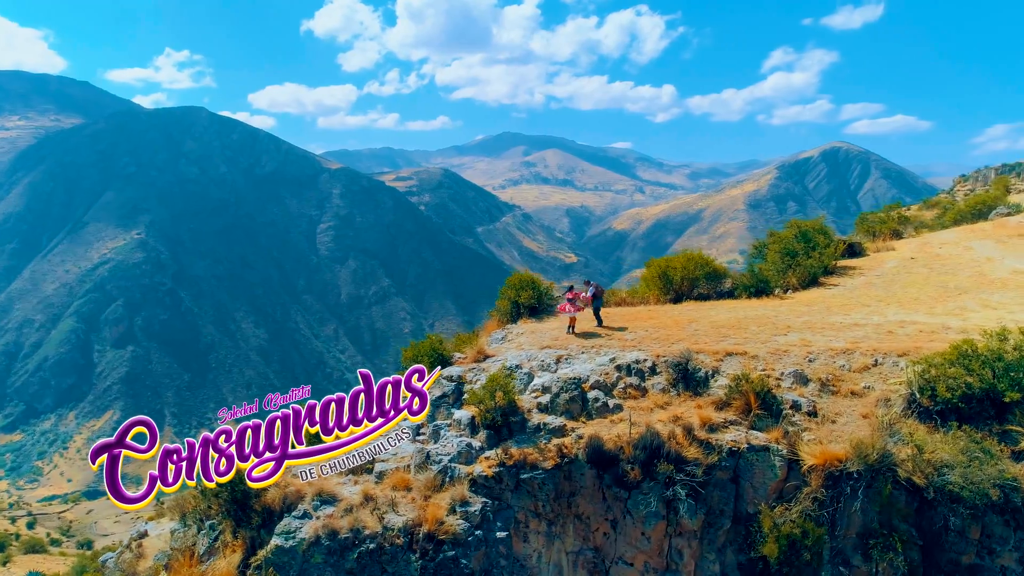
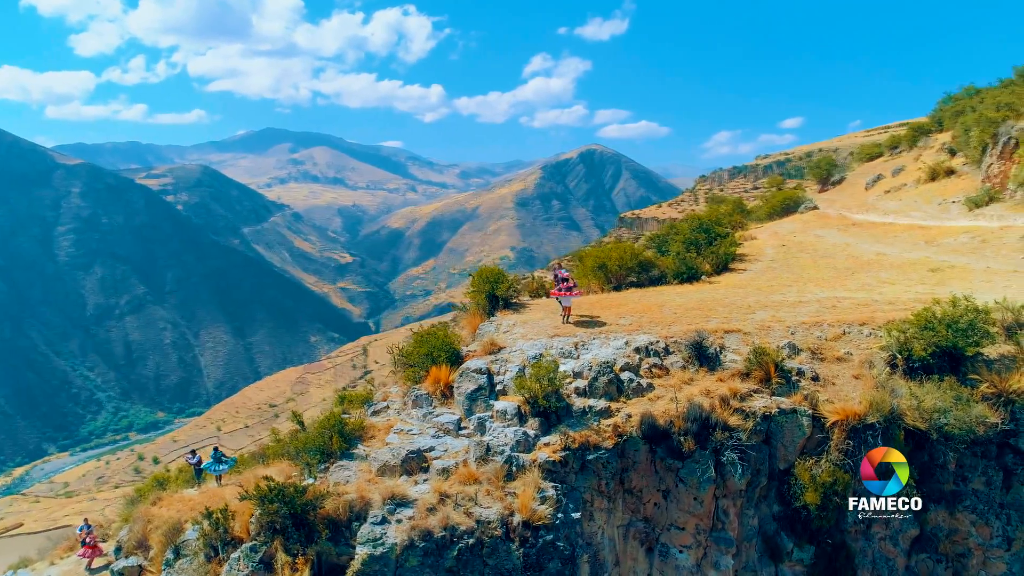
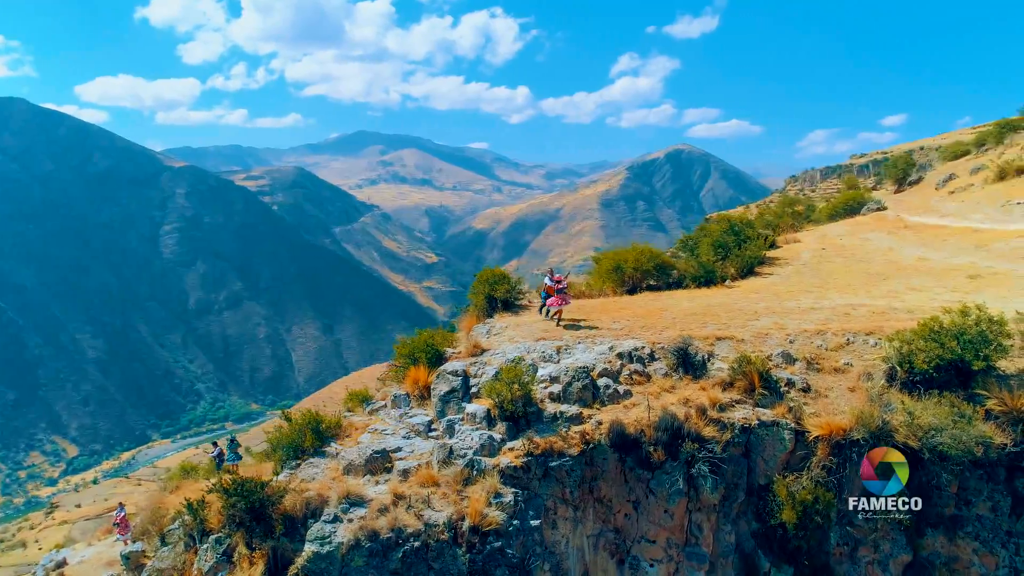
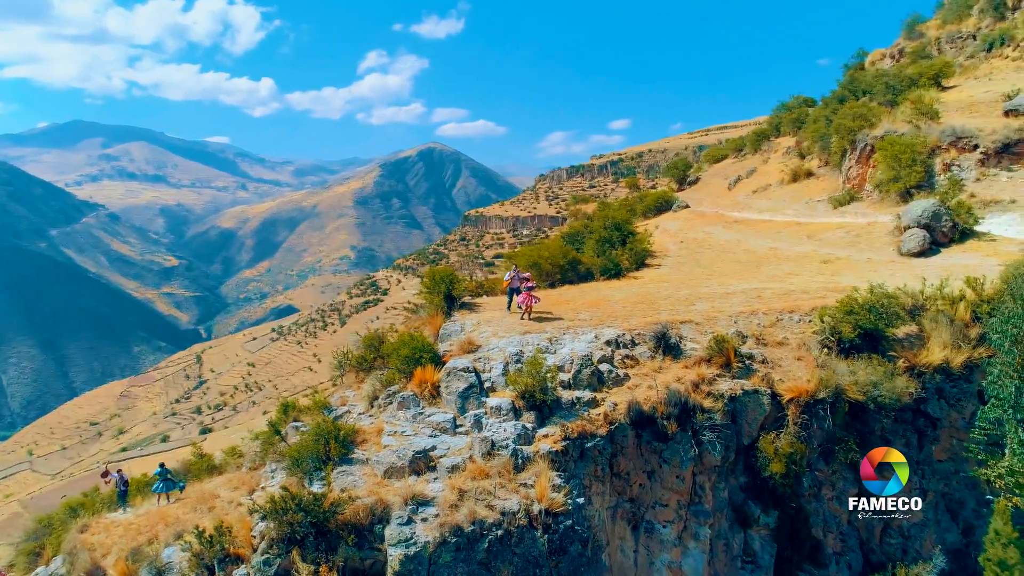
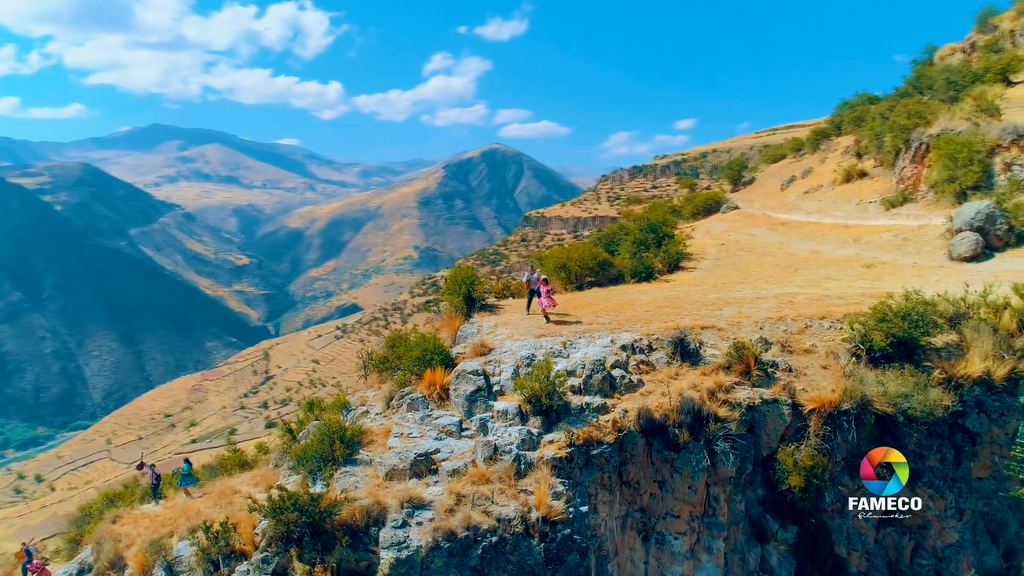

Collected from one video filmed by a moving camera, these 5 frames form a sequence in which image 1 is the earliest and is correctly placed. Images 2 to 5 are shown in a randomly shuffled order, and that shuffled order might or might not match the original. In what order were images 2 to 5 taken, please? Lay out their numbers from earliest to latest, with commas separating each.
3, 2, 5, 4
